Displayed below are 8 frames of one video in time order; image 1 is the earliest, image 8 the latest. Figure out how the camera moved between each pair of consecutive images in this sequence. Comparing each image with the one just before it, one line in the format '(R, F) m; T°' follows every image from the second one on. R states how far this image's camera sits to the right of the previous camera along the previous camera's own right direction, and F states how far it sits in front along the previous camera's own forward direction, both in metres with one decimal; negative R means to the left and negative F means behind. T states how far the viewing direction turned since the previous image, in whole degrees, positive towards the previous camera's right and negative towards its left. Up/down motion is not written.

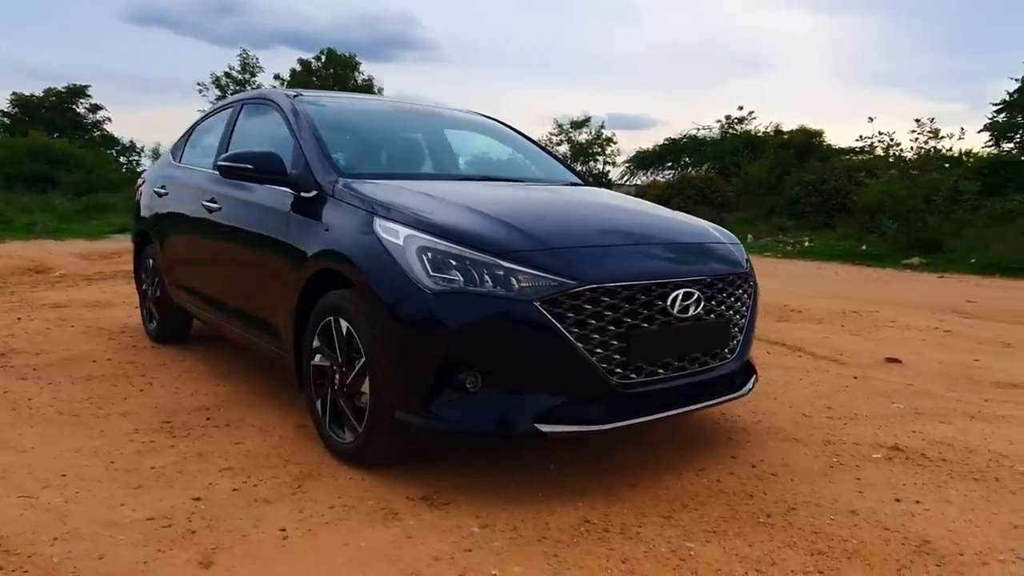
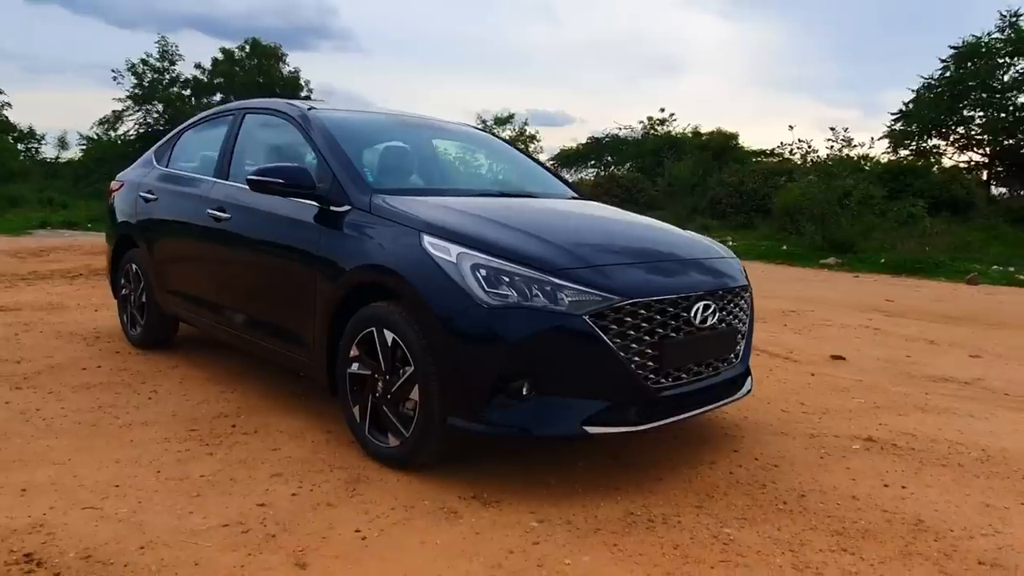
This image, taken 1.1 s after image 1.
(-0.6, -0.2) m; +6°
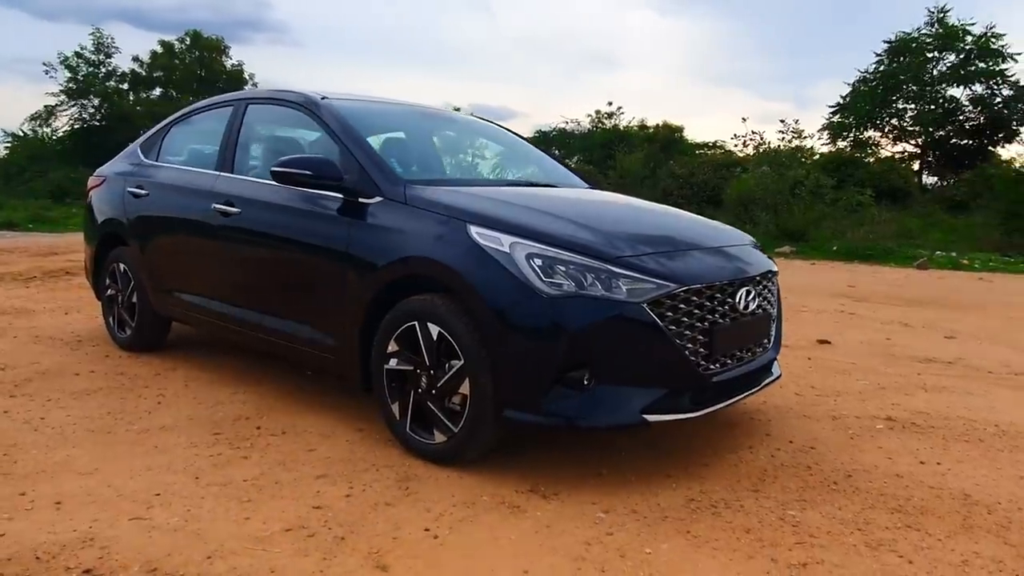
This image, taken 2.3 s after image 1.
(-0.5, +0.1) m; +4°
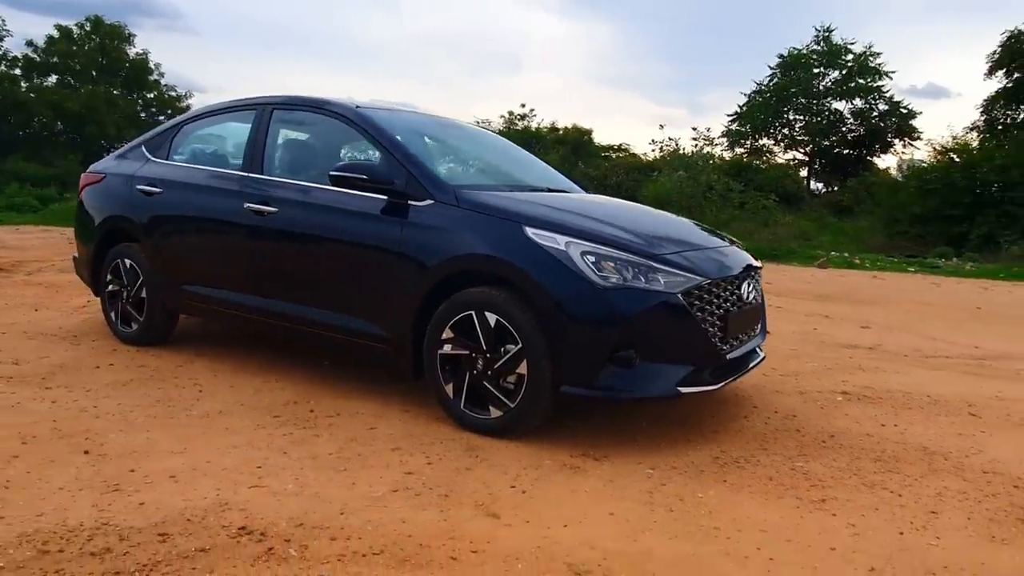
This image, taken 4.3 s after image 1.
(-0.8, -0.5) m; +8°
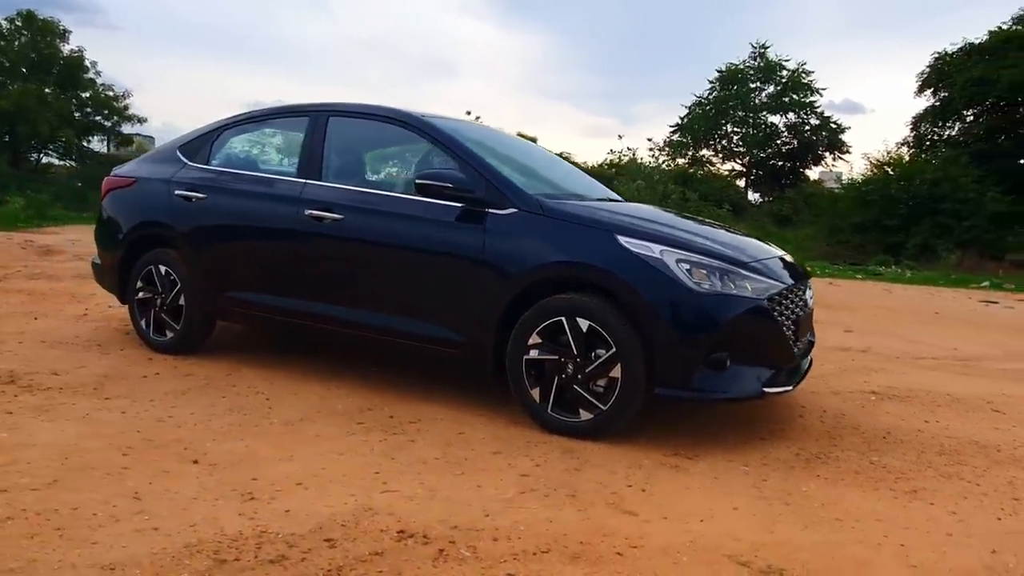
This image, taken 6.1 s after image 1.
(-0.9, -0.1) m; +5°
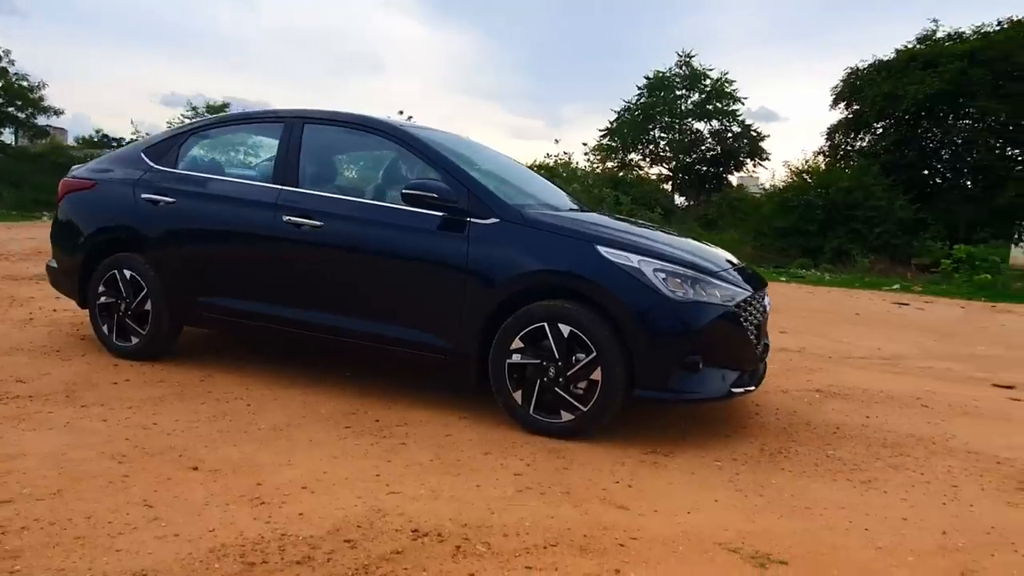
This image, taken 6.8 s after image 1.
(-0.3, -0.2) m; +6°
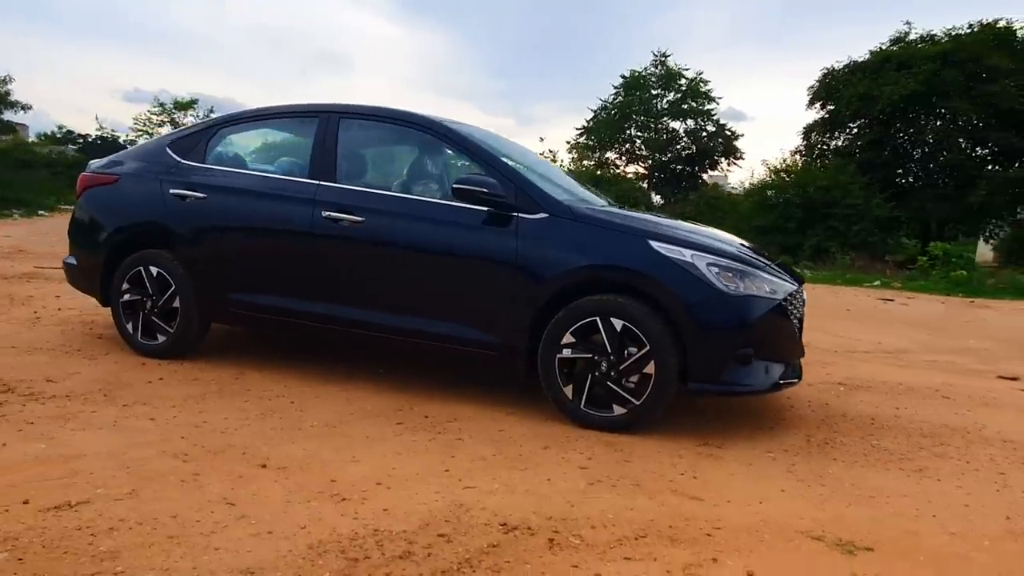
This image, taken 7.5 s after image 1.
(-0.5, 0.0) m; +2°
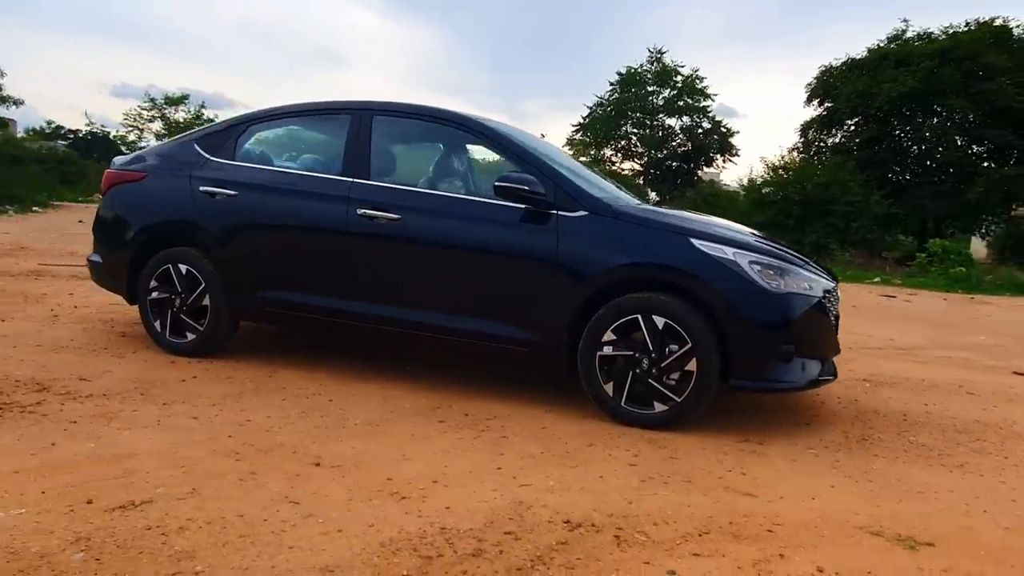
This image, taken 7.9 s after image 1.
(-0.3, 0.0) m; +1°
